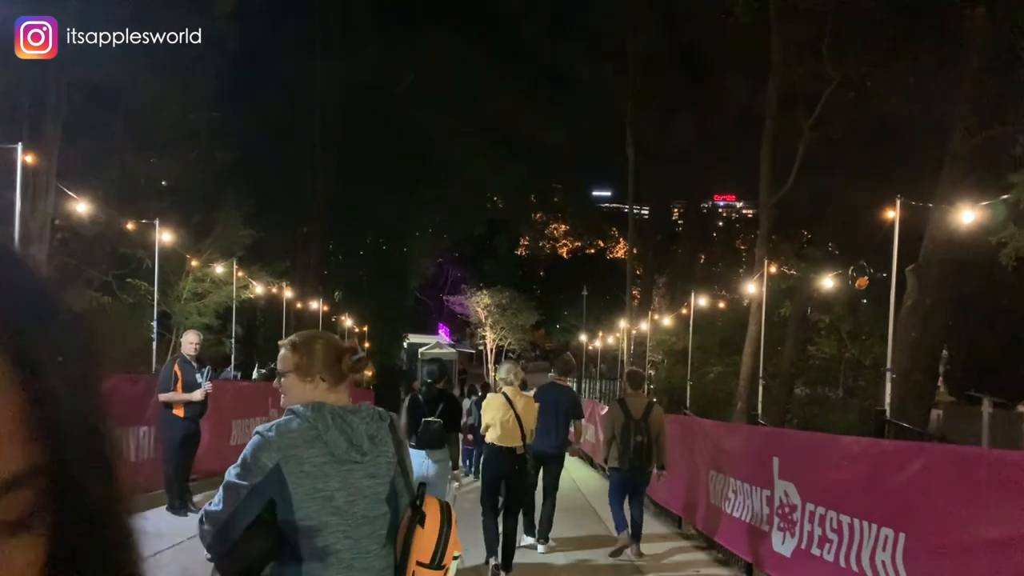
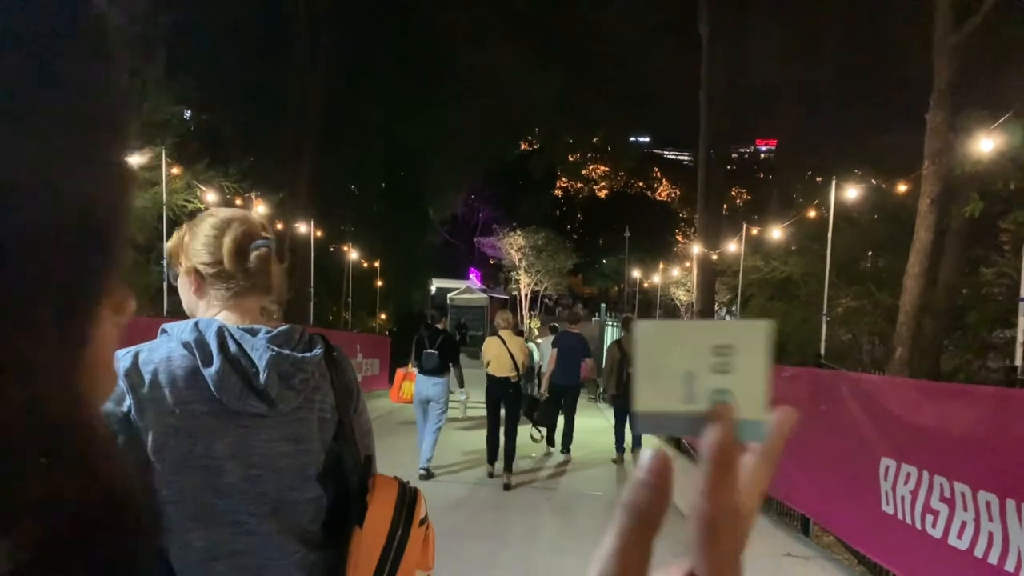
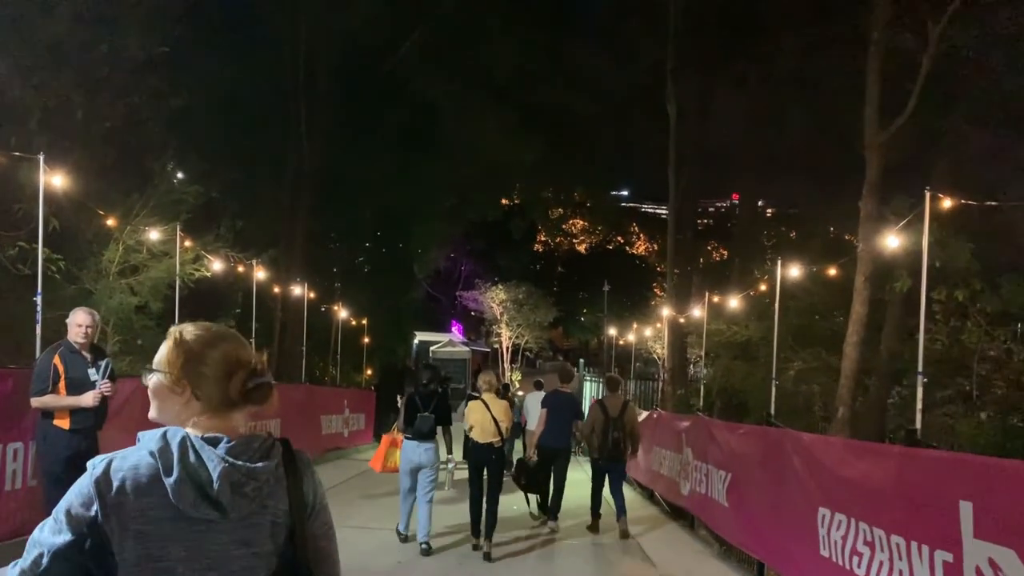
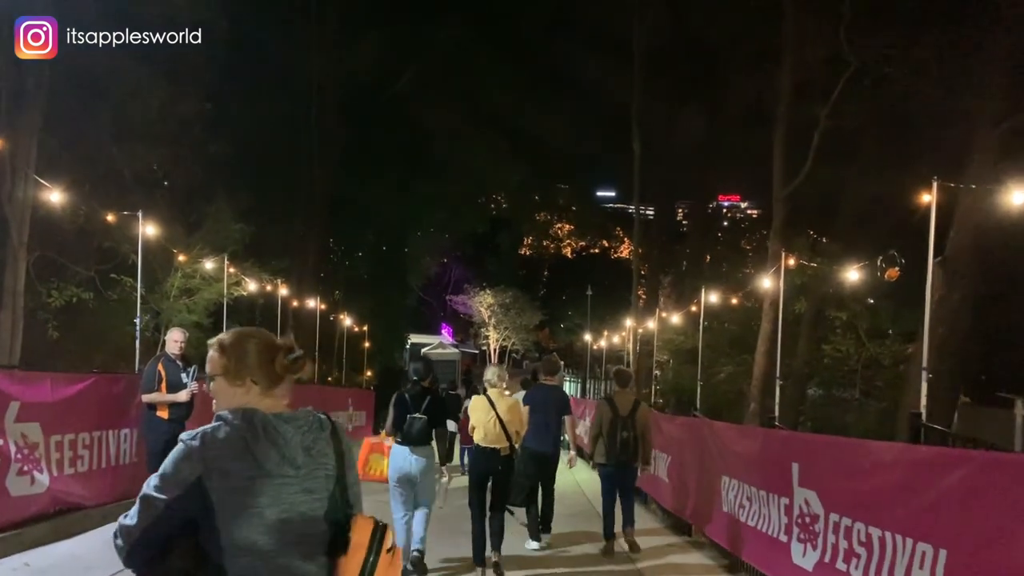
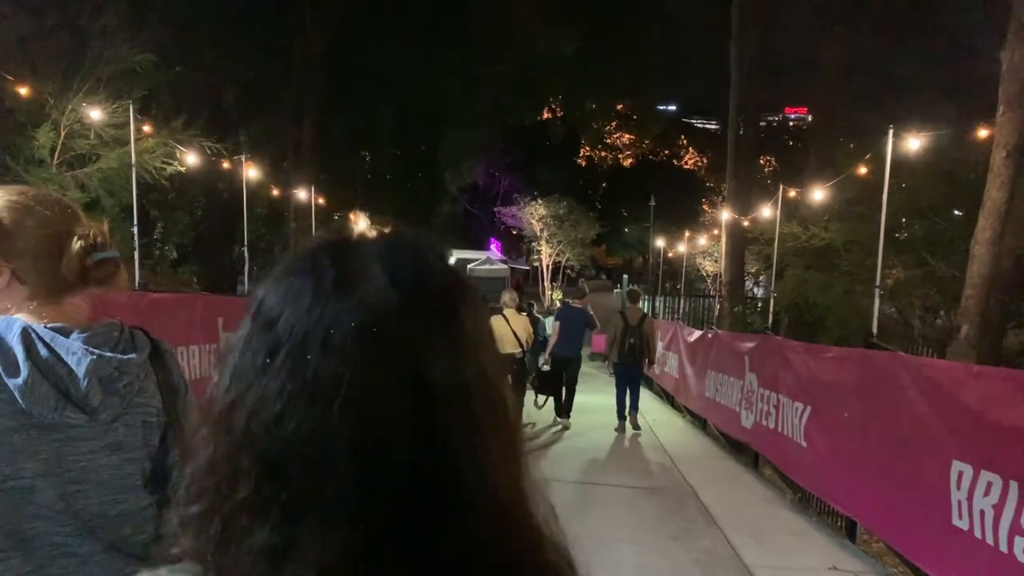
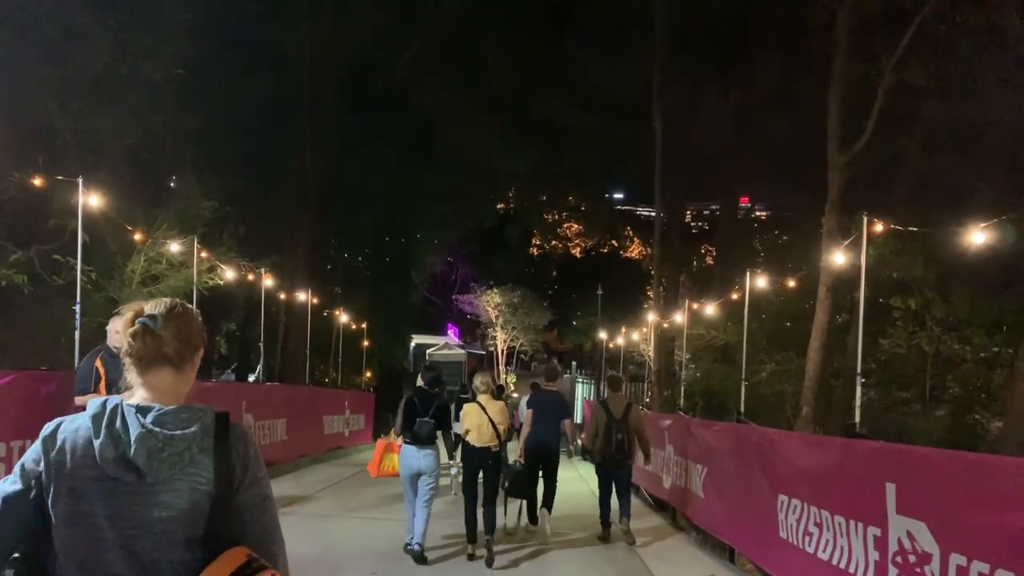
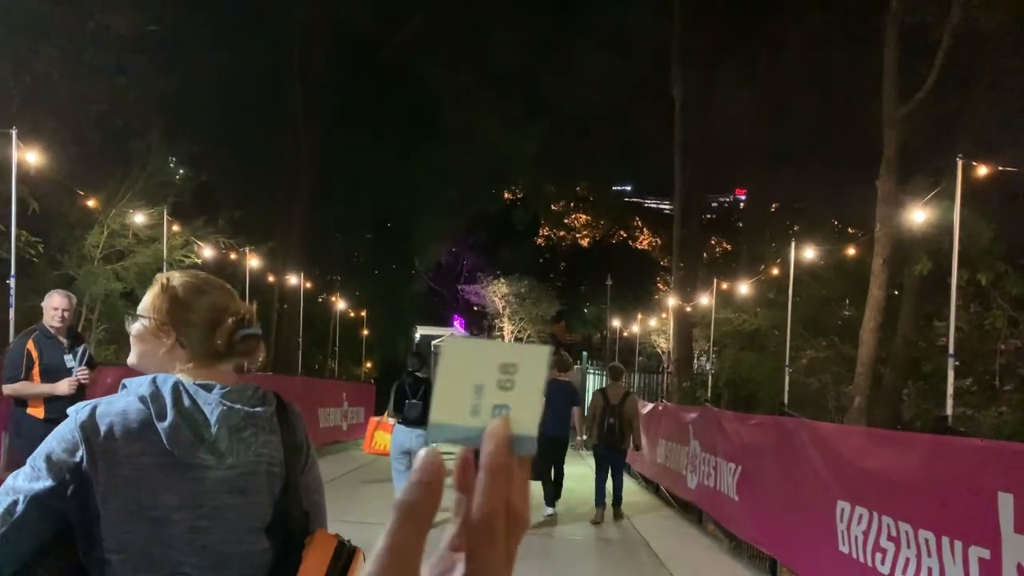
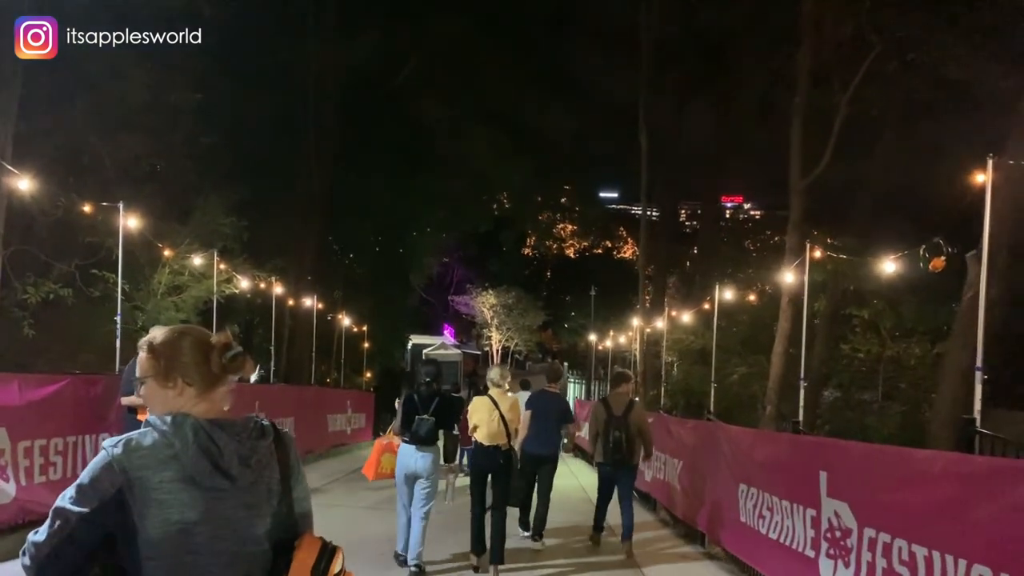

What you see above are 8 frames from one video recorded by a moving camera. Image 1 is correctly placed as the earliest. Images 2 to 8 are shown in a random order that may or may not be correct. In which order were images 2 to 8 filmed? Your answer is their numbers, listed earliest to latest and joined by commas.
4, 8, 6, 3, 7, 2, 5
